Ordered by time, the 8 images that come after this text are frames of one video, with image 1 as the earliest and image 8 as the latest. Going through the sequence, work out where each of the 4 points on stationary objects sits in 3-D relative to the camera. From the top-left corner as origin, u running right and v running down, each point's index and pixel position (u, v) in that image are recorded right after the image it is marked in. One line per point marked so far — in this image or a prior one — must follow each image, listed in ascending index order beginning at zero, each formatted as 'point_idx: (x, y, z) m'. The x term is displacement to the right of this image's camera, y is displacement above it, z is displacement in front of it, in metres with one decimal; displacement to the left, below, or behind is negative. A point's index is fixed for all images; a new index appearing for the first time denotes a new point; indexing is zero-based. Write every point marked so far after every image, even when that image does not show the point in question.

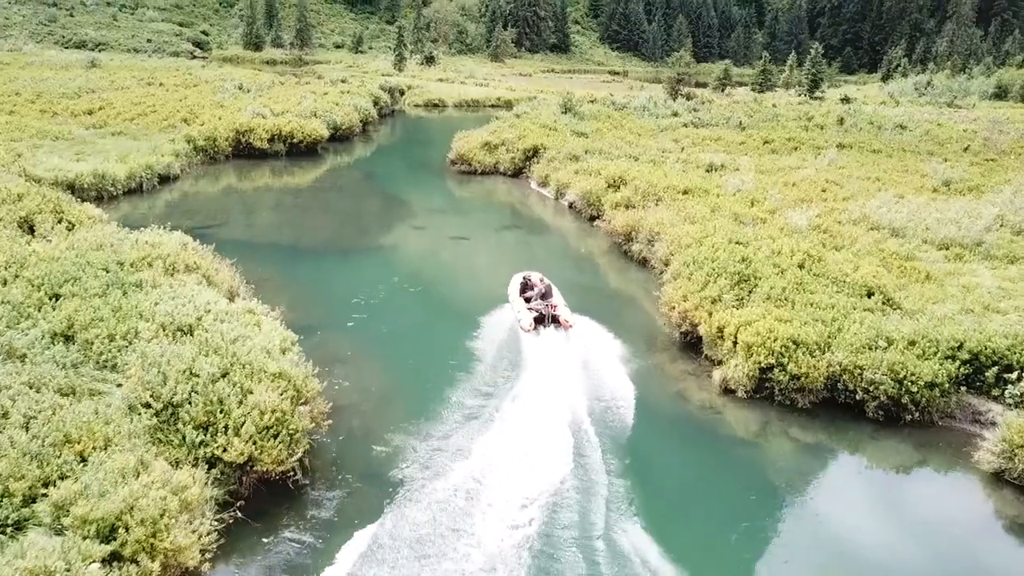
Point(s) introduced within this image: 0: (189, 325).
0: (-5.4, -0.6, +13.3) m
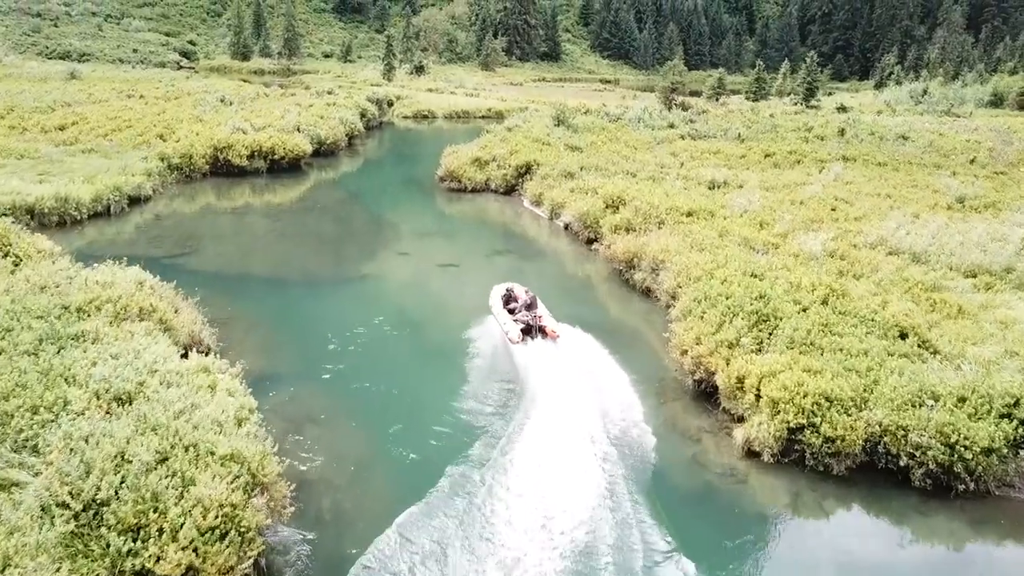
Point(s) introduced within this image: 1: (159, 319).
0: (-5.5, -1.5, +11.4) m
1: (-7.1, -0.7, +16.1) m
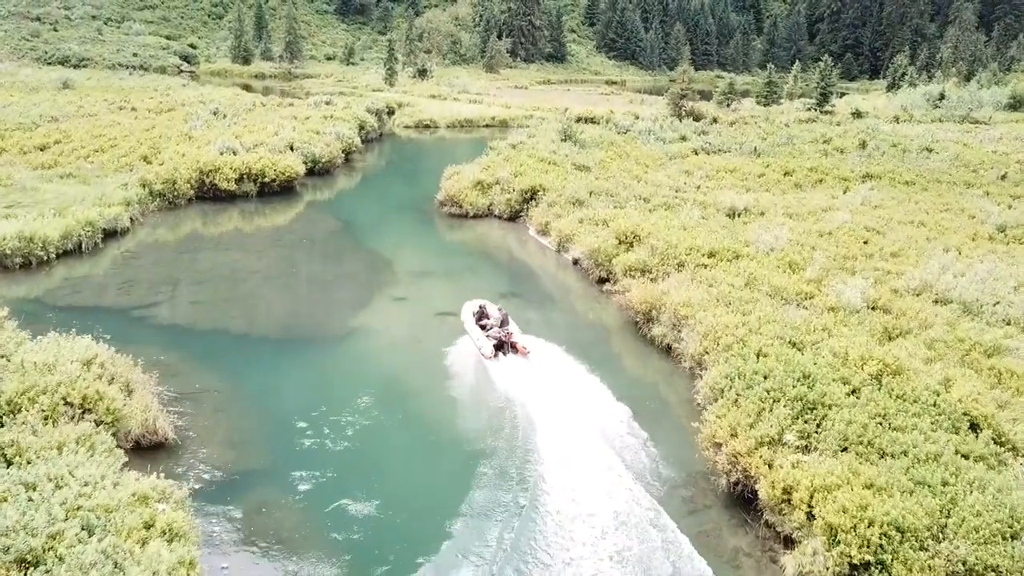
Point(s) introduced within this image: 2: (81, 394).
0: (-5.4, -3.0, +9.1) m
1: (-7.0, -2.2, +13.9) m
2: (-7.5, -1.8, +14.0) m
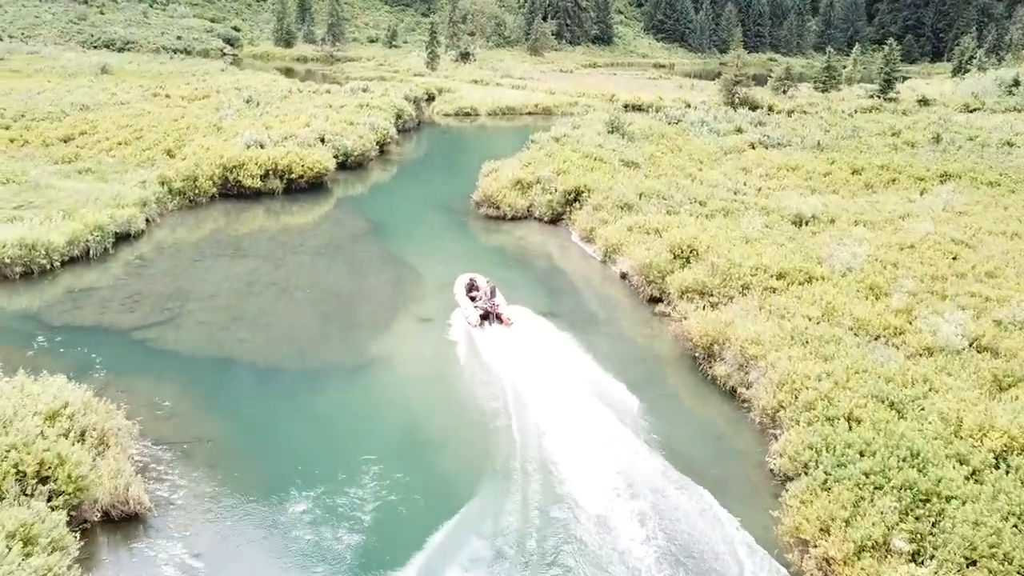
0: (-5.2, -3.8, +6.9) m
1: (-6.5, -2.9, +11.7) m
2: (-7.0, -2.5, +11.8) m
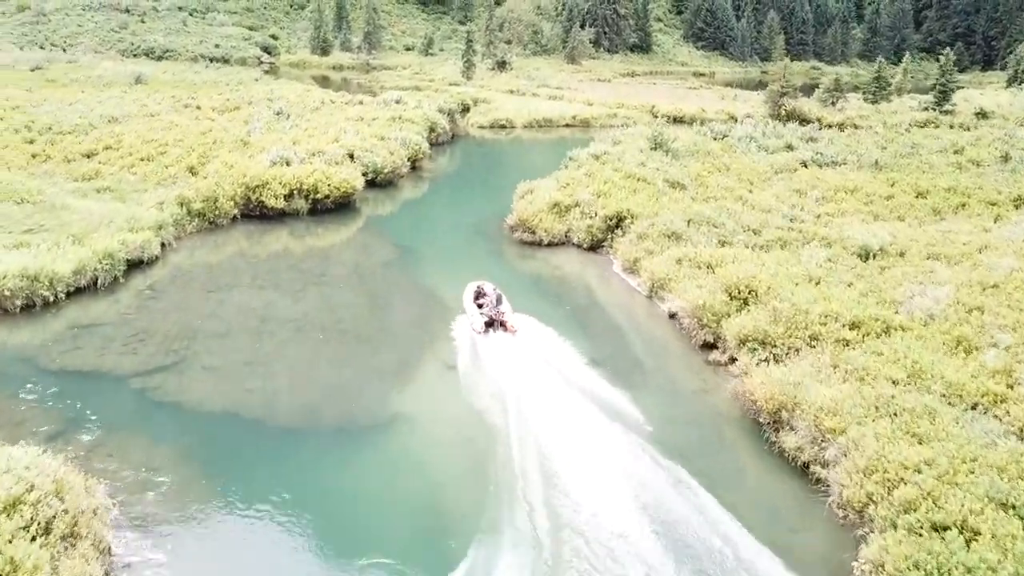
0: (-4.9, -4.7, +5.0) m
1: (-6.0, -3.8, +9.8) m
2: (-6.5, -3.4, +10.0) m
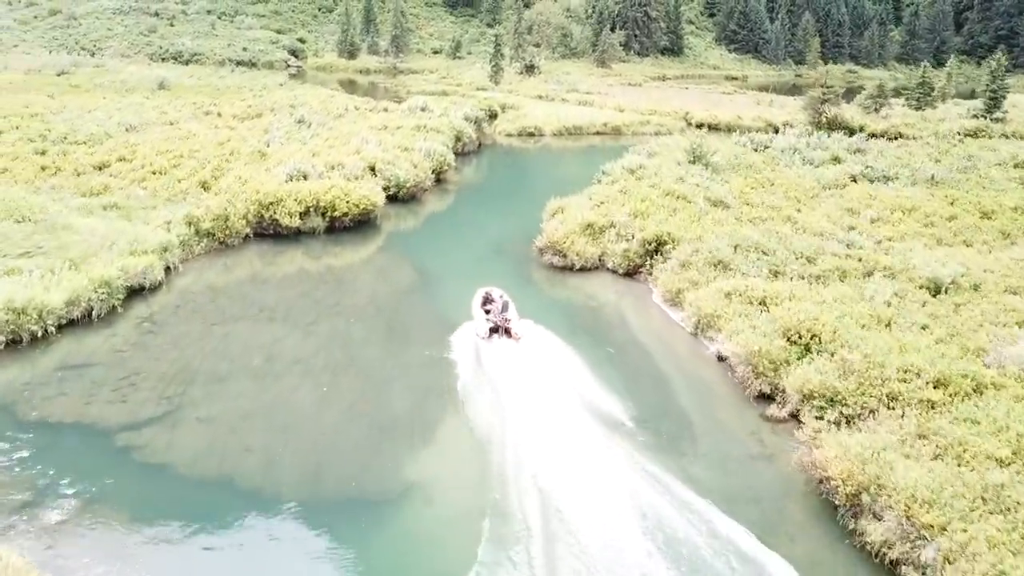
0: (-4.8, -5.6, +2.9) m
1: (-5.7, -4.7, +7.8) m
2: (-6.2, -4.3, +8.0) m
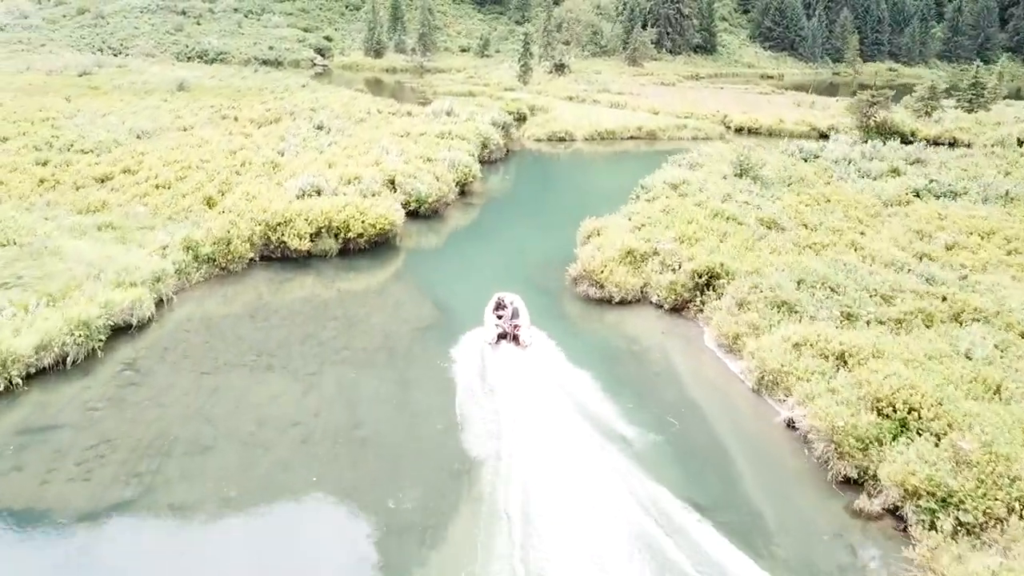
0: (-4.7, -6.7, +0.2) m
1: (-5.4, -5.8, +5.1) m
2: (-5.9, -5.4, +5.2) m
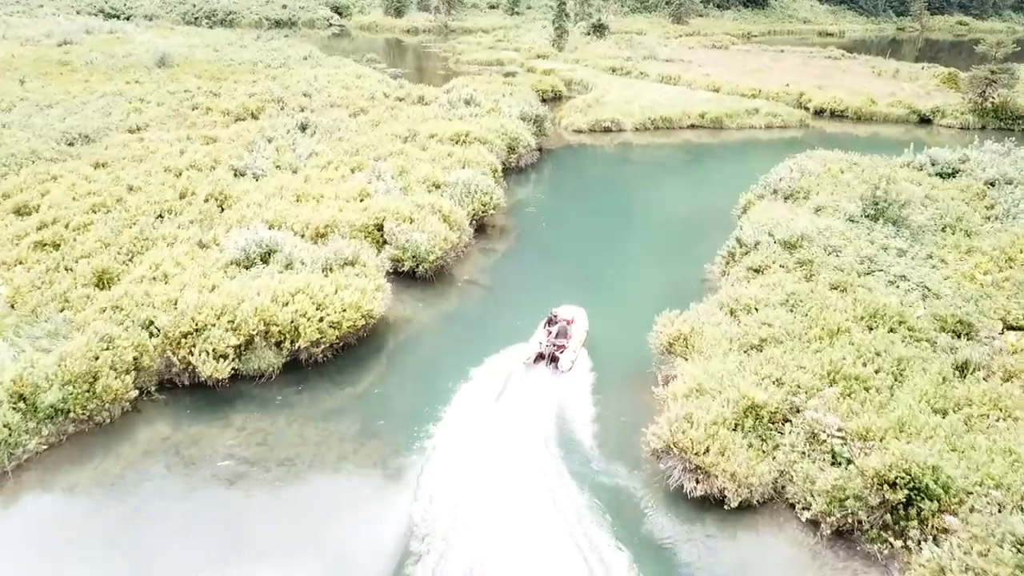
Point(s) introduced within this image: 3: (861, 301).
0: (-4.9, -11.6, -9.5) m
1: (-5.5, -10.3, -4.6) m
2: (-5.9, -10.0, -4.4) m
3: (+8.4, -0.2, +19.3) m
